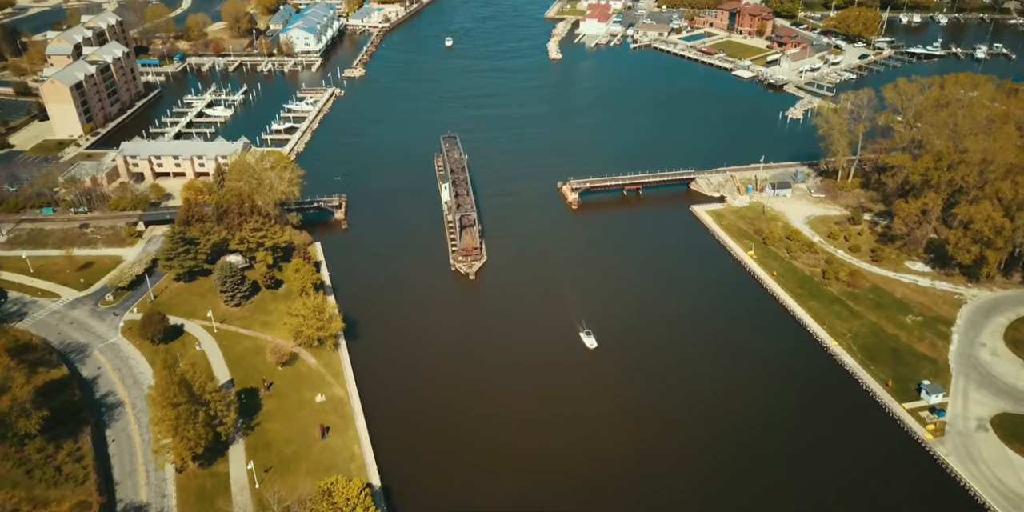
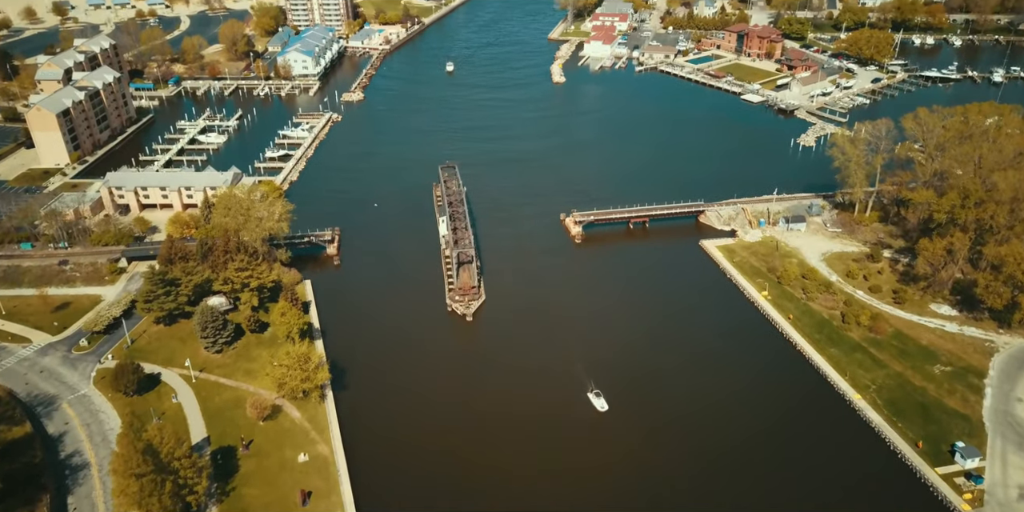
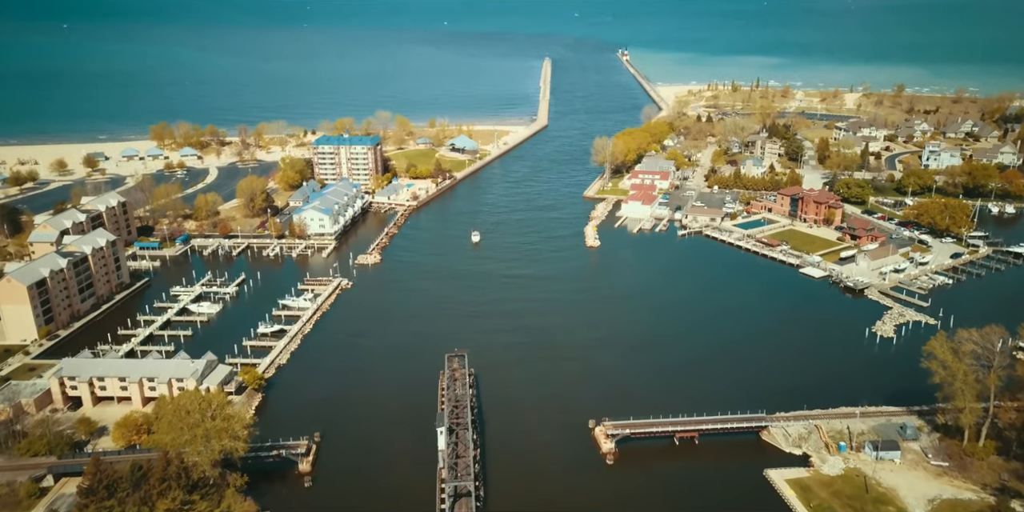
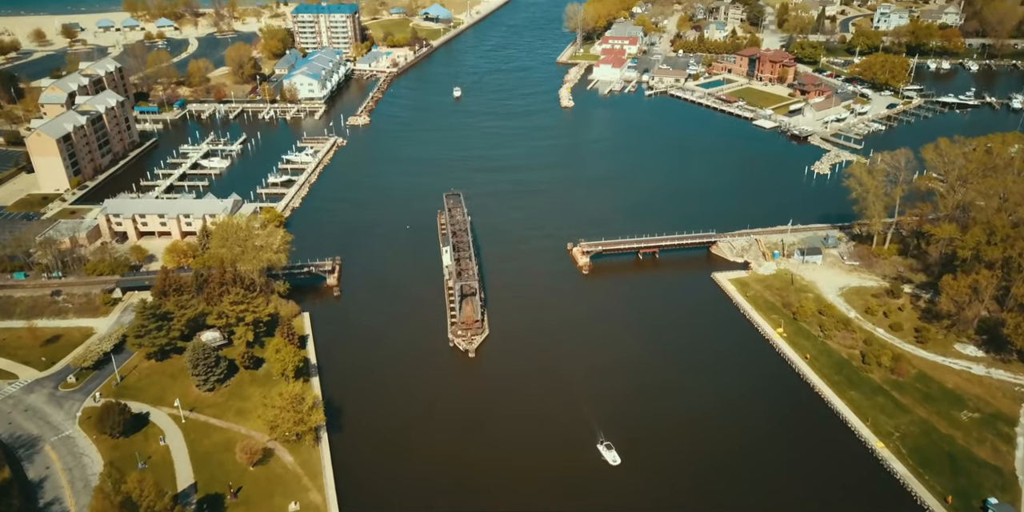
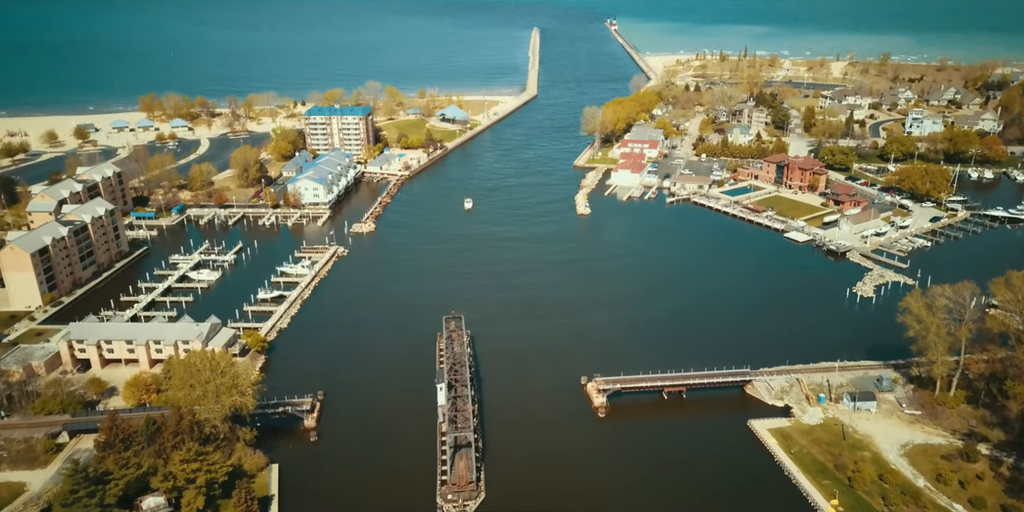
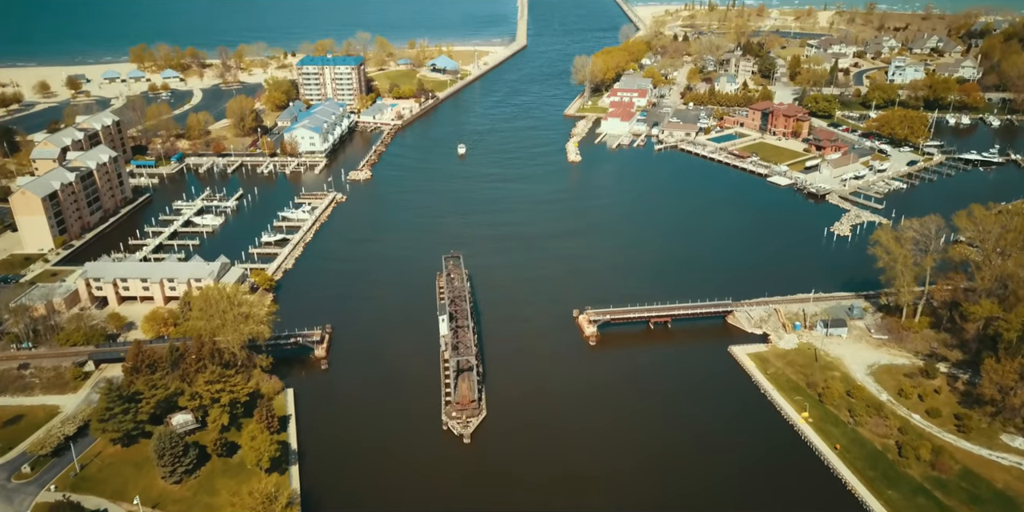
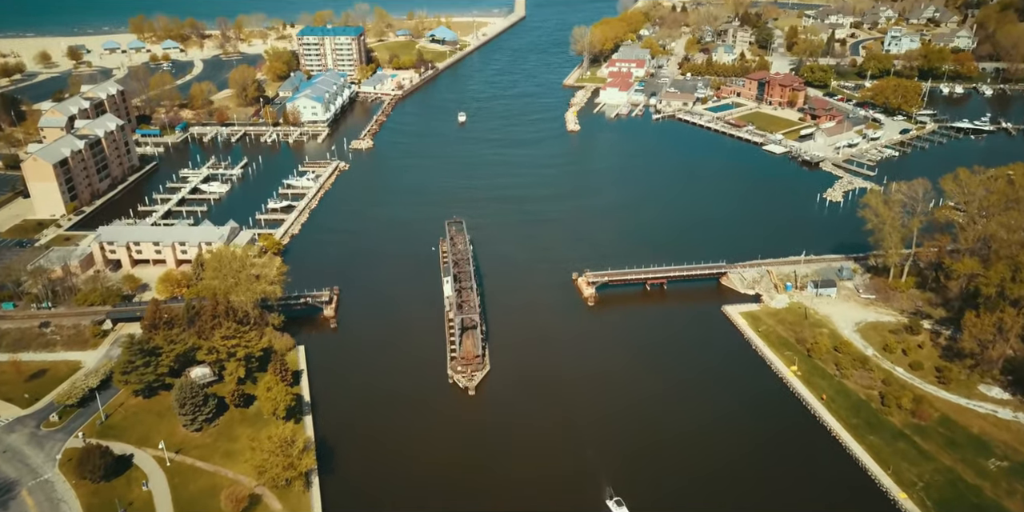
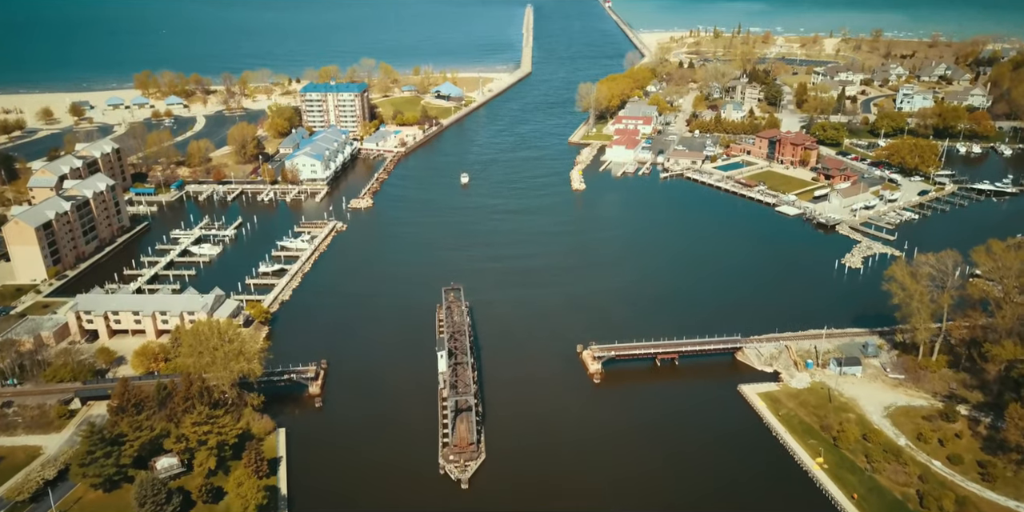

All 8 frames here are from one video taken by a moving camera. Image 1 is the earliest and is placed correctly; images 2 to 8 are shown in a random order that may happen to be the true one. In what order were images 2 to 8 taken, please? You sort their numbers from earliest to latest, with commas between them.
2, 4, 7, 6, 8, 5, 3
